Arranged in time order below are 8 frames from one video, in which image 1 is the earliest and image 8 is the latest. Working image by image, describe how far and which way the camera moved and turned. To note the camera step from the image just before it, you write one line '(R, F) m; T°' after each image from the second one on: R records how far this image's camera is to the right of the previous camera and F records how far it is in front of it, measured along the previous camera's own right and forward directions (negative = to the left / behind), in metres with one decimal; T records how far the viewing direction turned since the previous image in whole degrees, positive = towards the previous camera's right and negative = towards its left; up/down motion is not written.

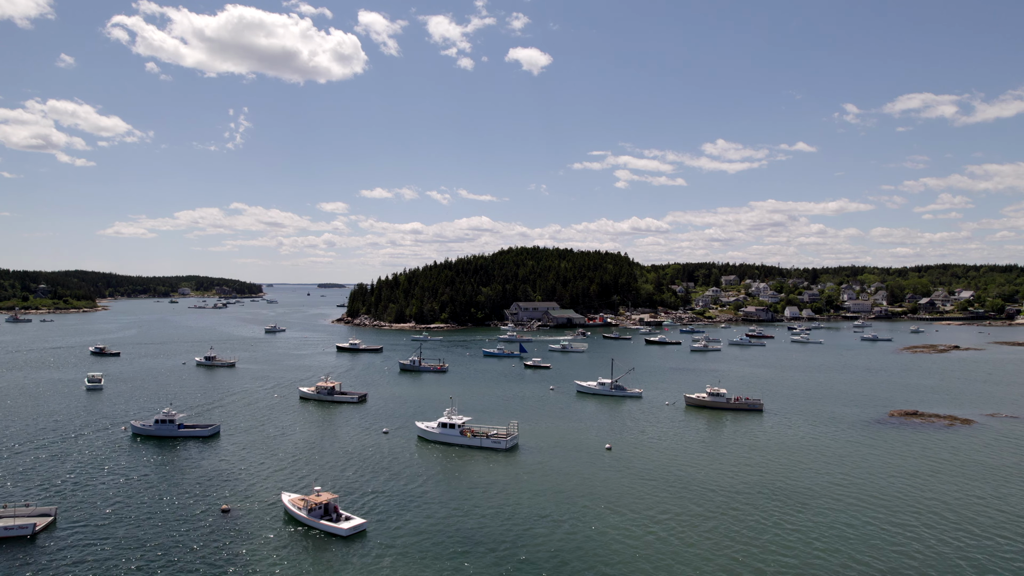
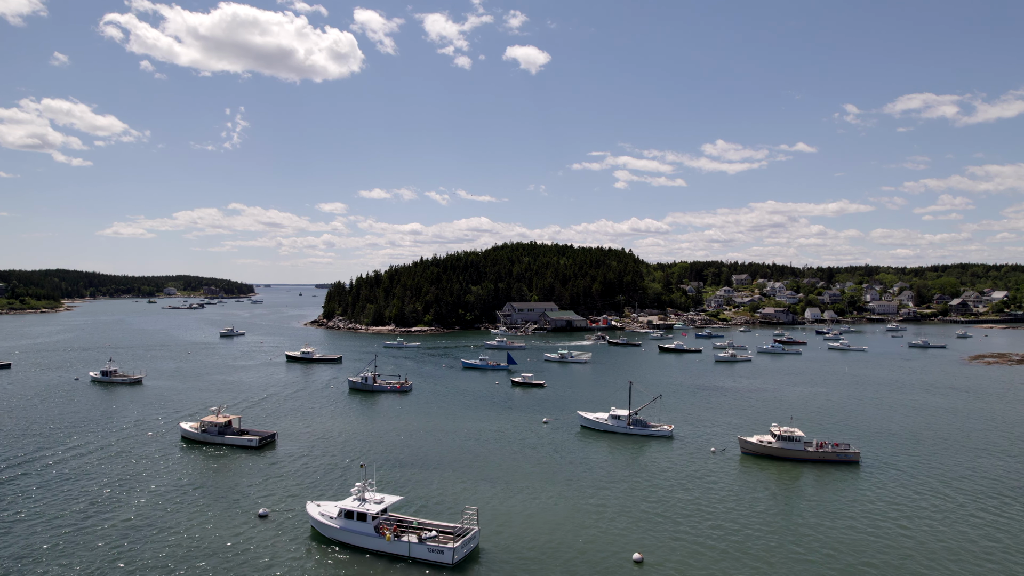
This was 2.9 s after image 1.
(+1.4, +14.7) m; 0°
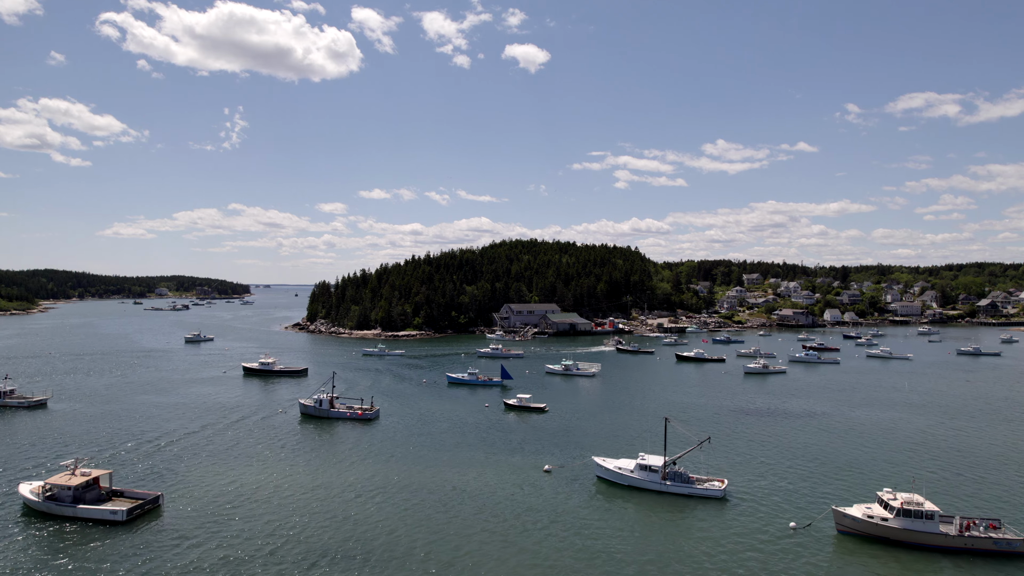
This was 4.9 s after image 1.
(+0.5, +10.1) m; 0°
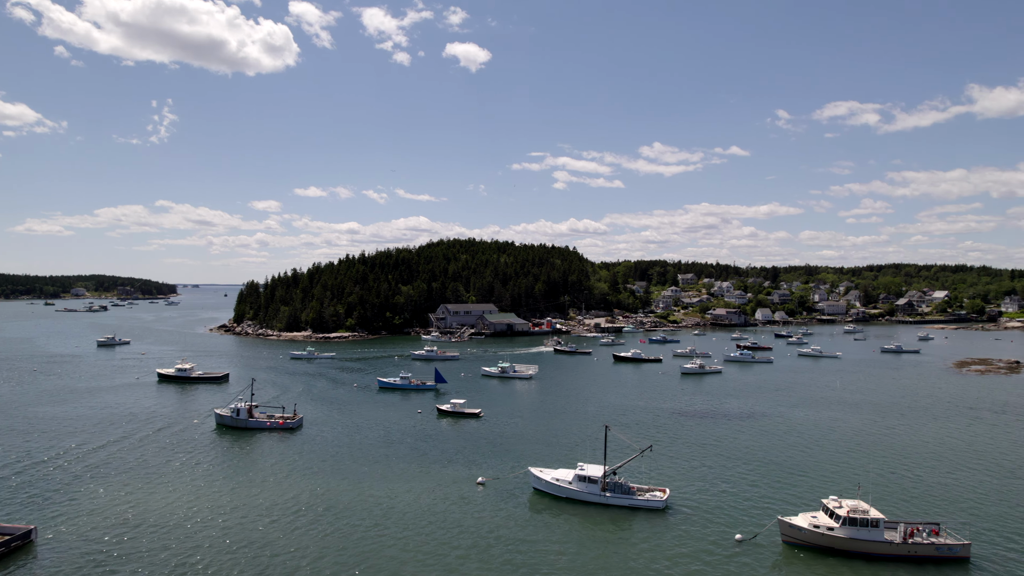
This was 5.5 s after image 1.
(+0.6, +1.9) m; +6°
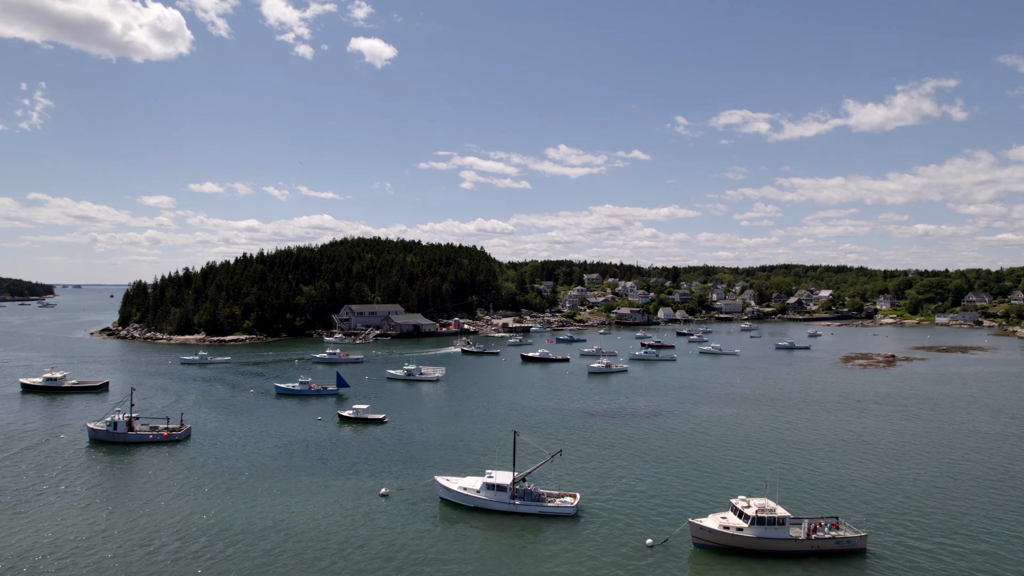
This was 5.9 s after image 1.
(+0.6, +1.6) m; +8°
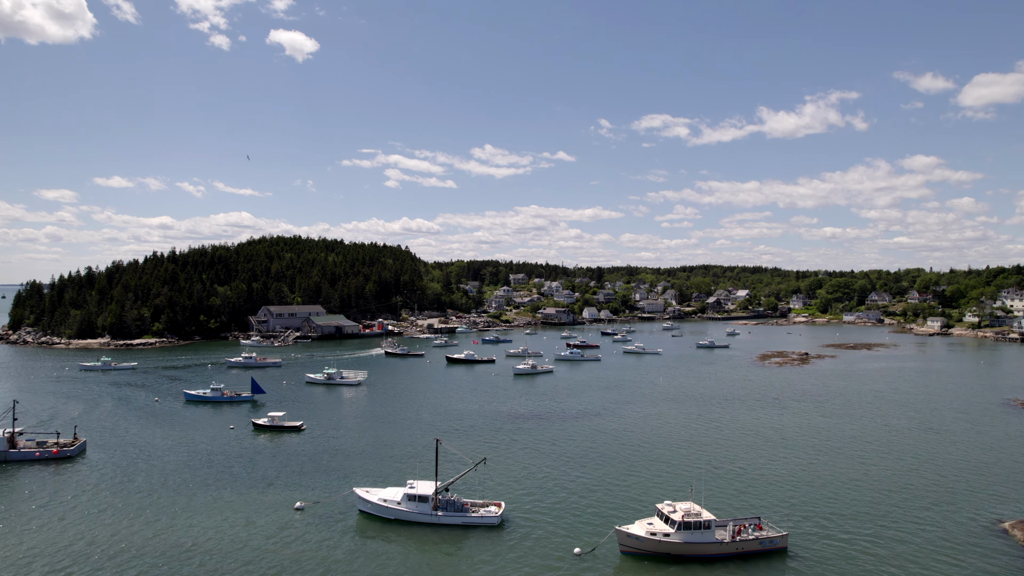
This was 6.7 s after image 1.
(+0.5, +1.2) m; +7°
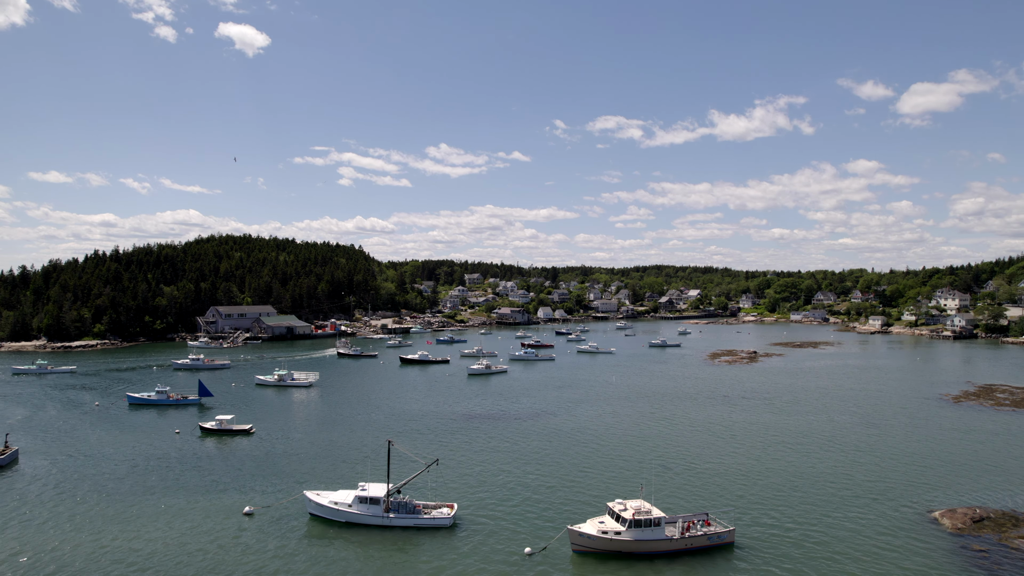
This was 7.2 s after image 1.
(+0.4, +0.2) m; +4°
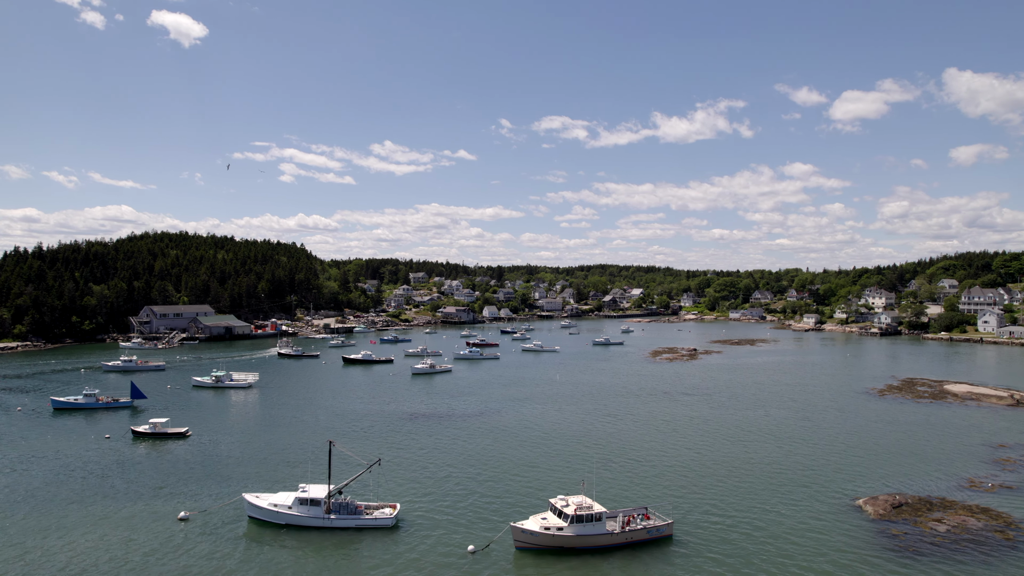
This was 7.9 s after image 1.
(+0.5, 0.0) m; +5°
